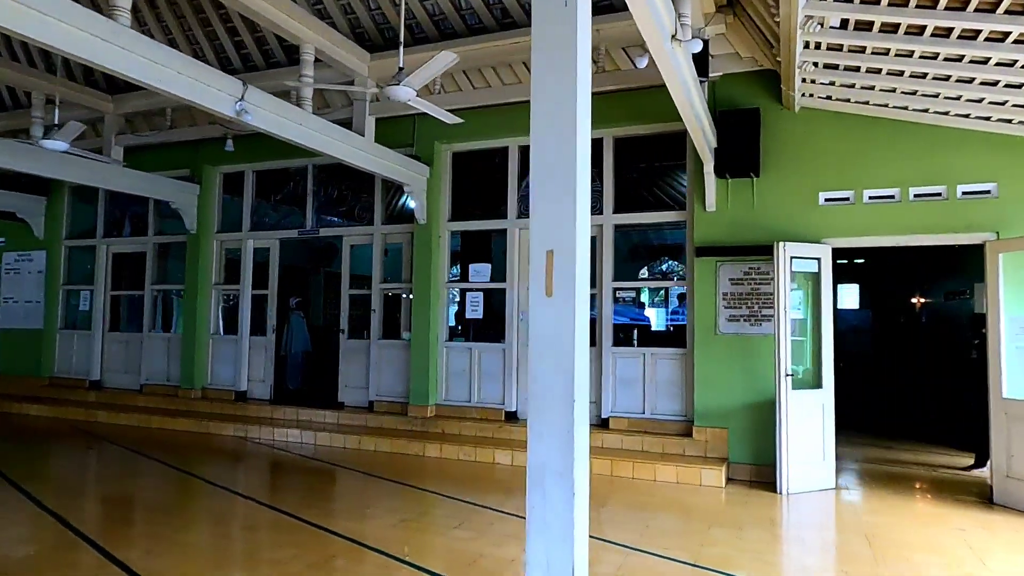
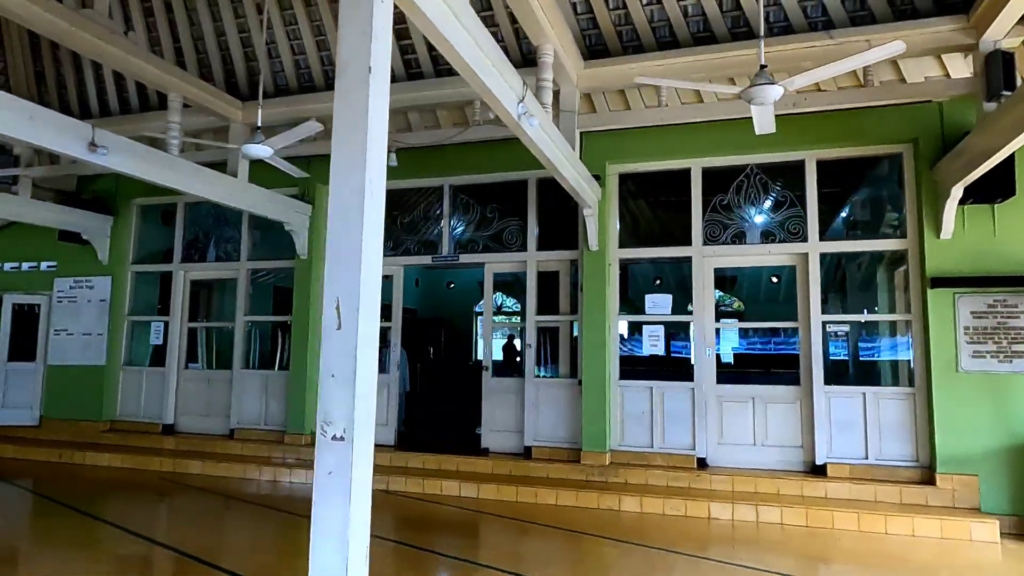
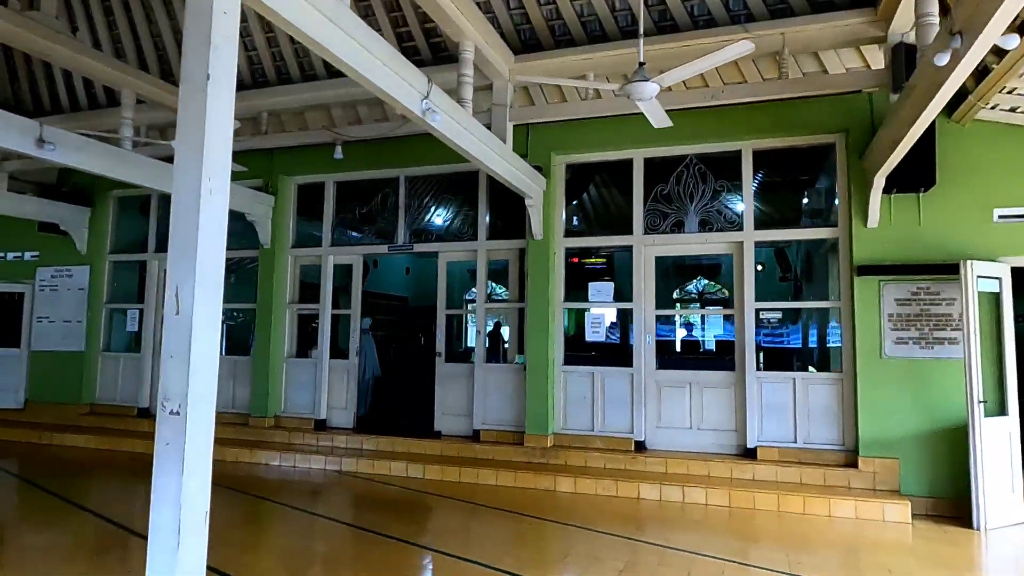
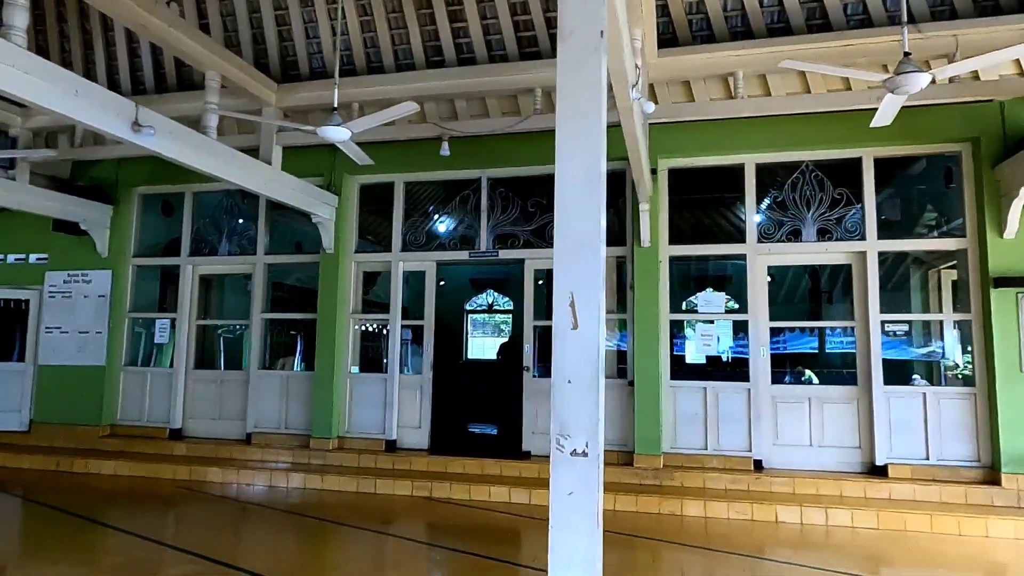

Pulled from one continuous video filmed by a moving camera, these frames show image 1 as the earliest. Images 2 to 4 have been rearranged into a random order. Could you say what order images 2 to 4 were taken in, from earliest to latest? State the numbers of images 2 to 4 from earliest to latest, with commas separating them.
3, 2, 4
